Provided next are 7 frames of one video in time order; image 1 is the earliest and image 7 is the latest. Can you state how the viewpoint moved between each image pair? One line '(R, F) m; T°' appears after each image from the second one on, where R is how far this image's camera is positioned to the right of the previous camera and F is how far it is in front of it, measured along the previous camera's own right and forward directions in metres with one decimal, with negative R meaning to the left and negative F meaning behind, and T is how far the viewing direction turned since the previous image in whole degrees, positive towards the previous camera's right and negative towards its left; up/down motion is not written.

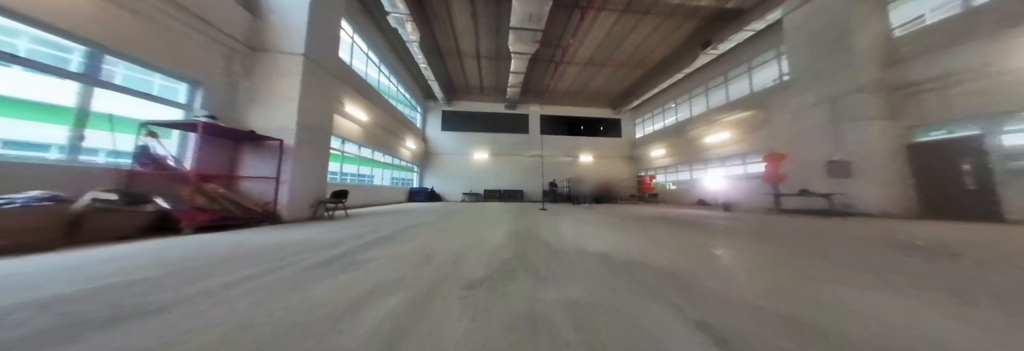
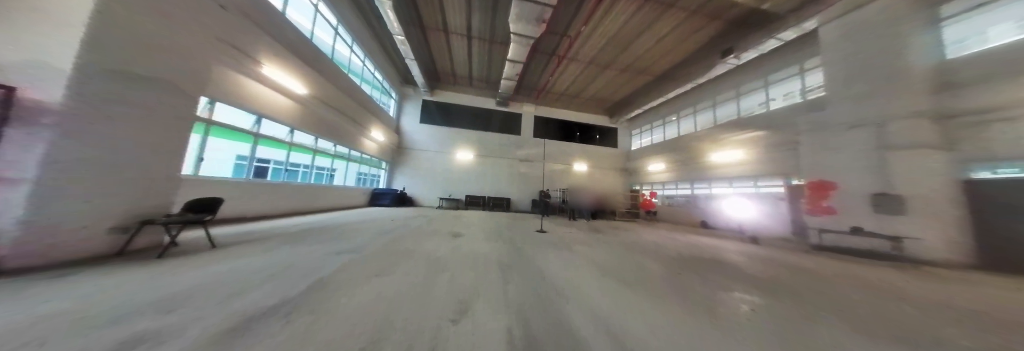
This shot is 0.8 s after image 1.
(-0.2, +1.2) m; +5°
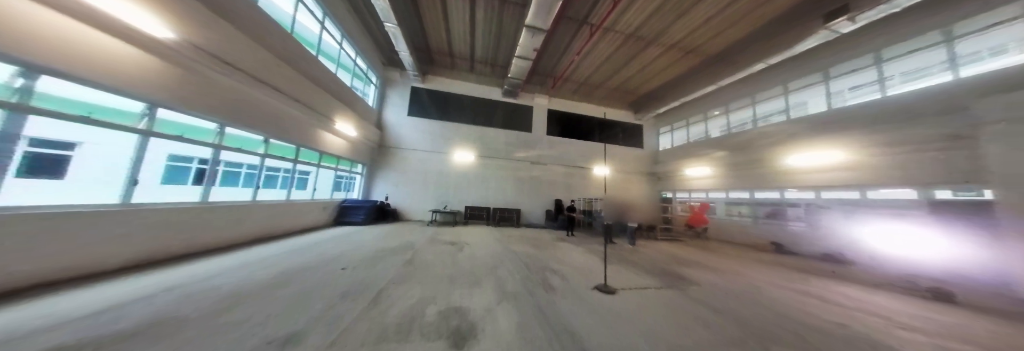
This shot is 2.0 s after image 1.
(-0.6, +1.7) m; +1°
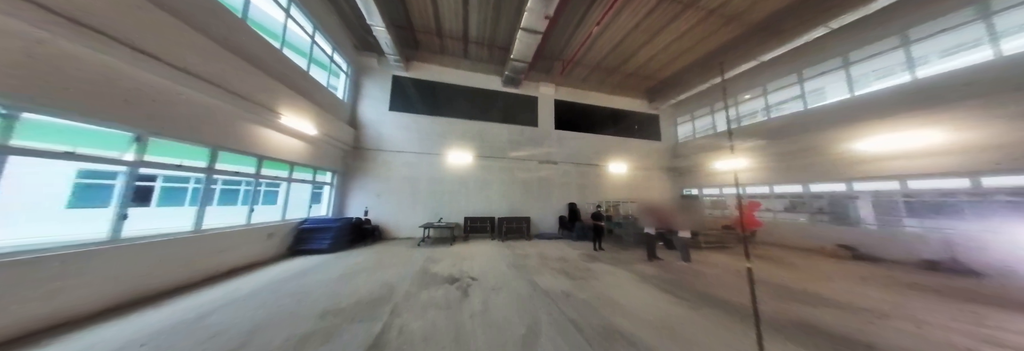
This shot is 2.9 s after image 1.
(-0.4, +1.2) m; +2°
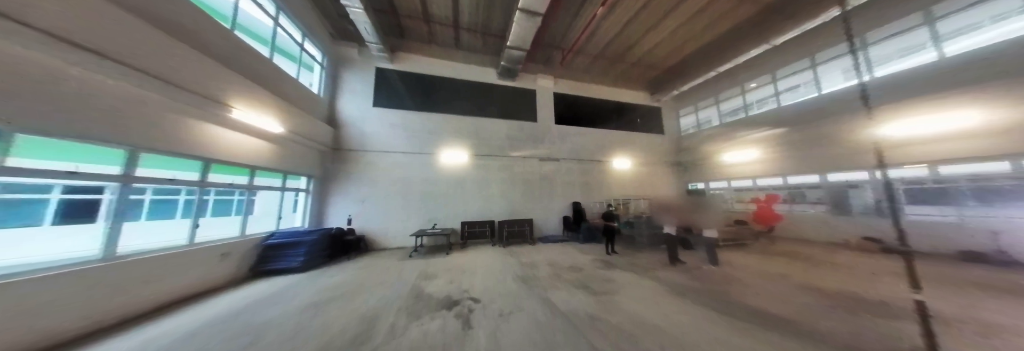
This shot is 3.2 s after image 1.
(-0.2, +0.5) m; +2°
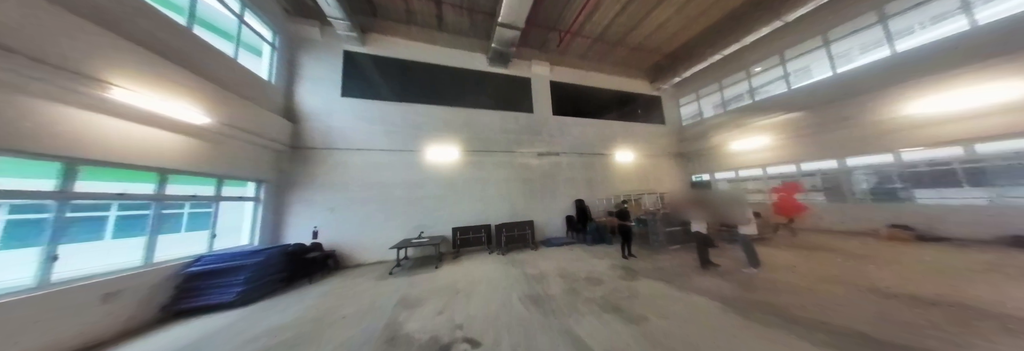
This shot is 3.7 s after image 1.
(-0.1, +0.6) m; +2°
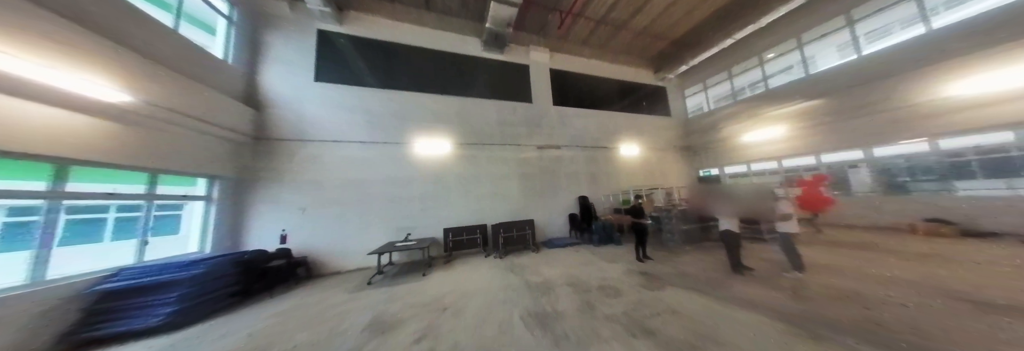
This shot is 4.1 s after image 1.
(0.0, +0.5) m; +1°
